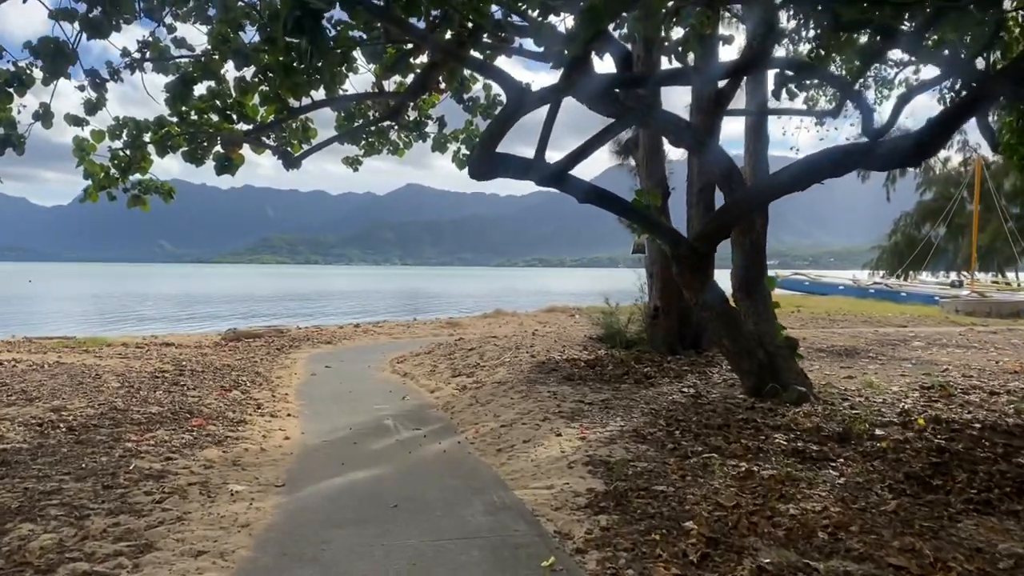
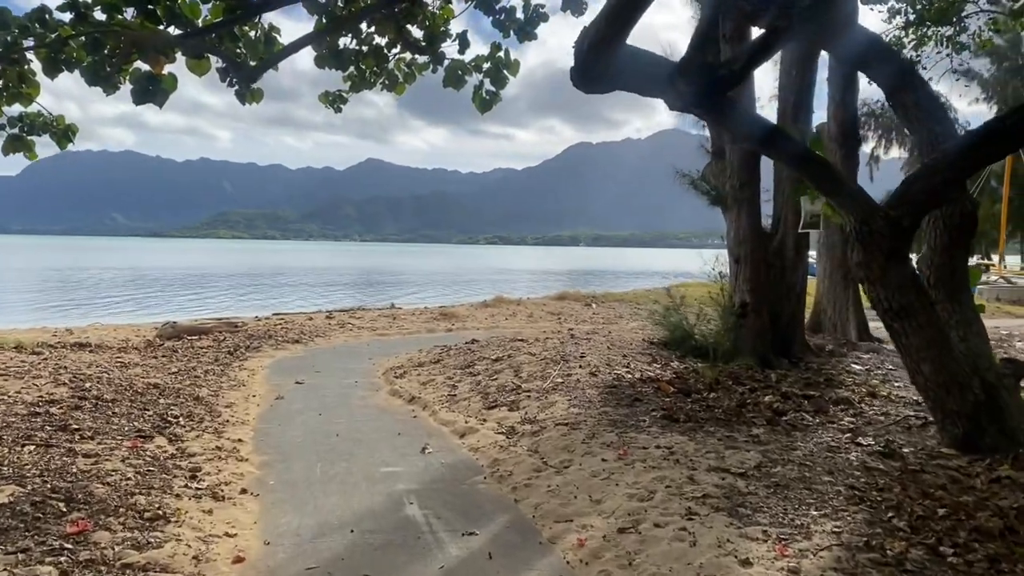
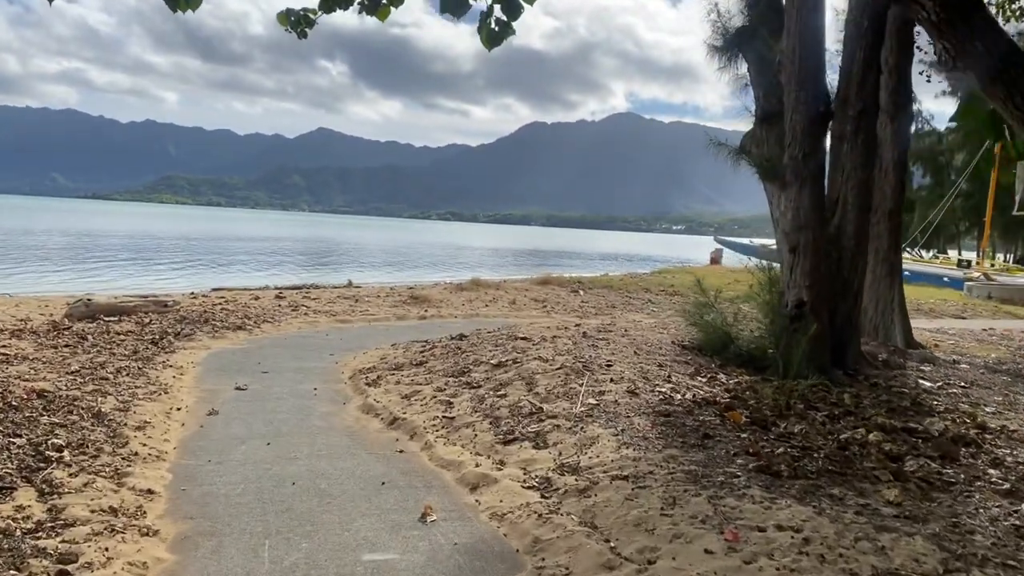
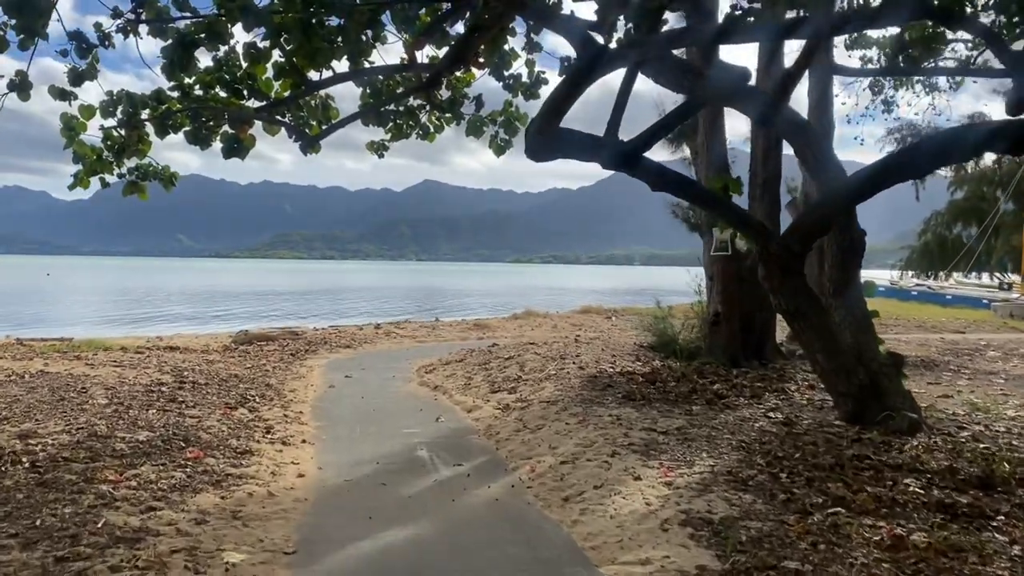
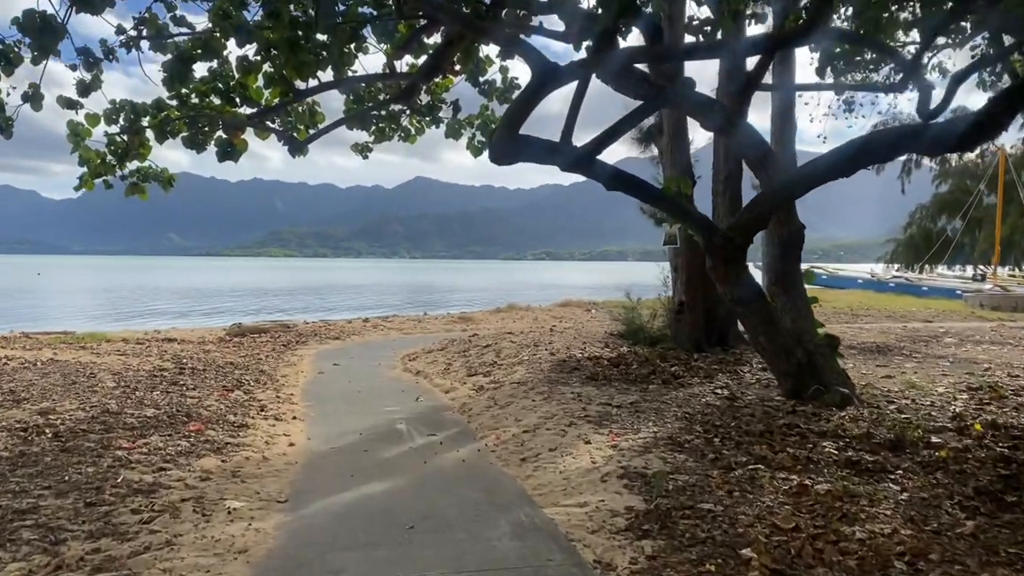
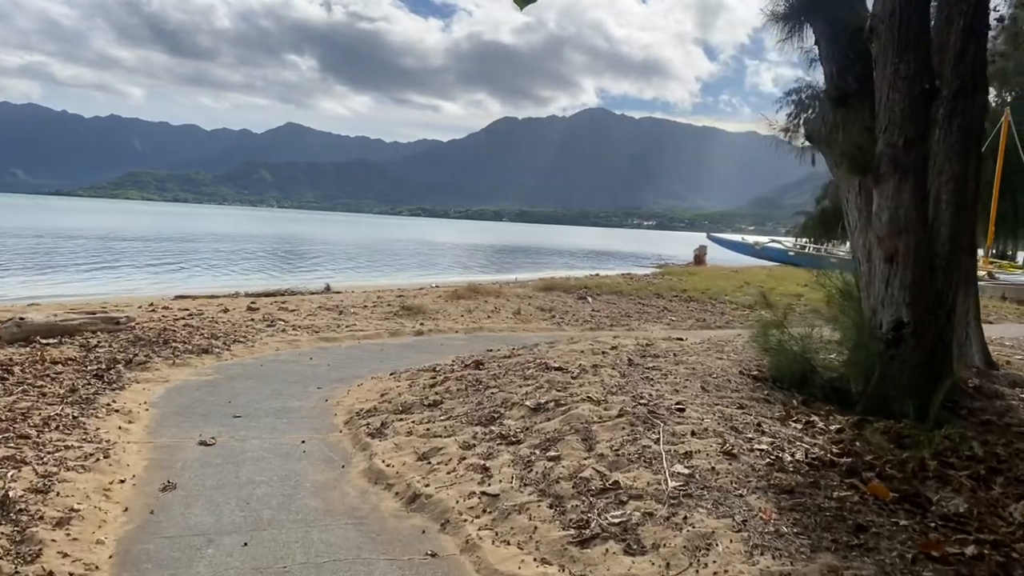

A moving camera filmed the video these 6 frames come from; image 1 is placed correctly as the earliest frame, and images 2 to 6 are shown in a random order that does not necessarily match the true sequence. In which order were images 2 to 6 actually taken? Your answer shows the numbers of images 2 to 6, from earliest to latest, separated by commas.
5, 4, 2, 3, 6
